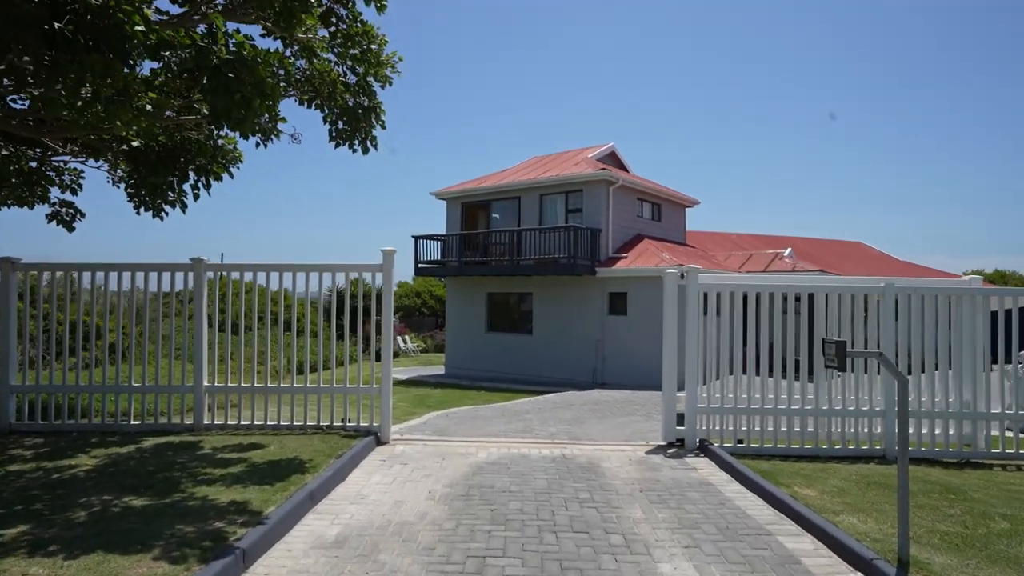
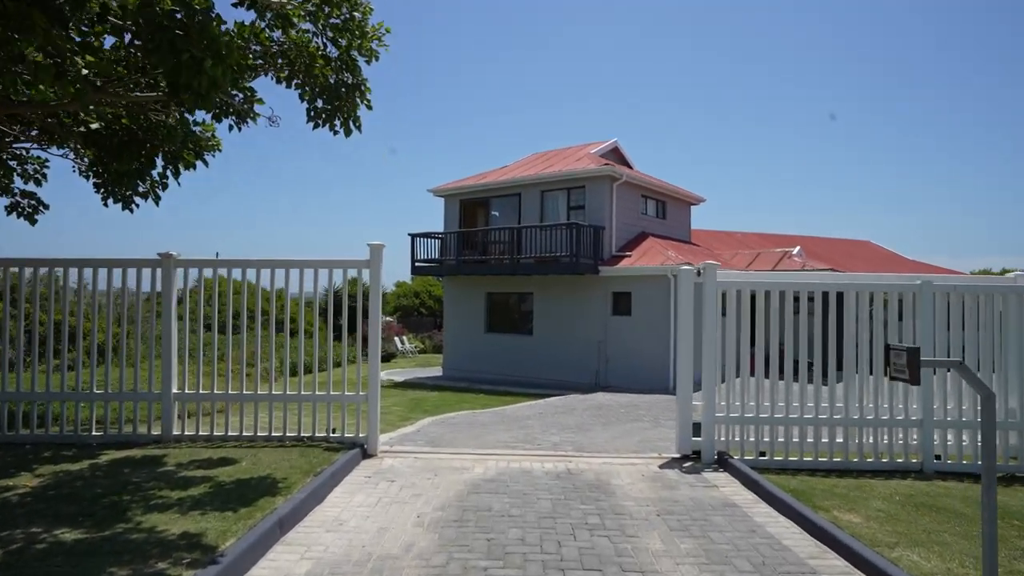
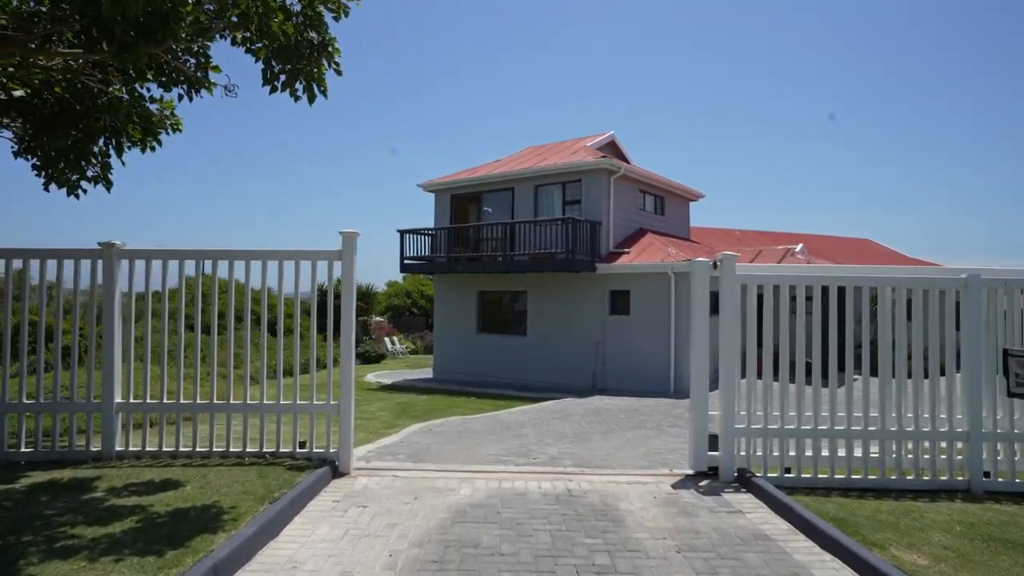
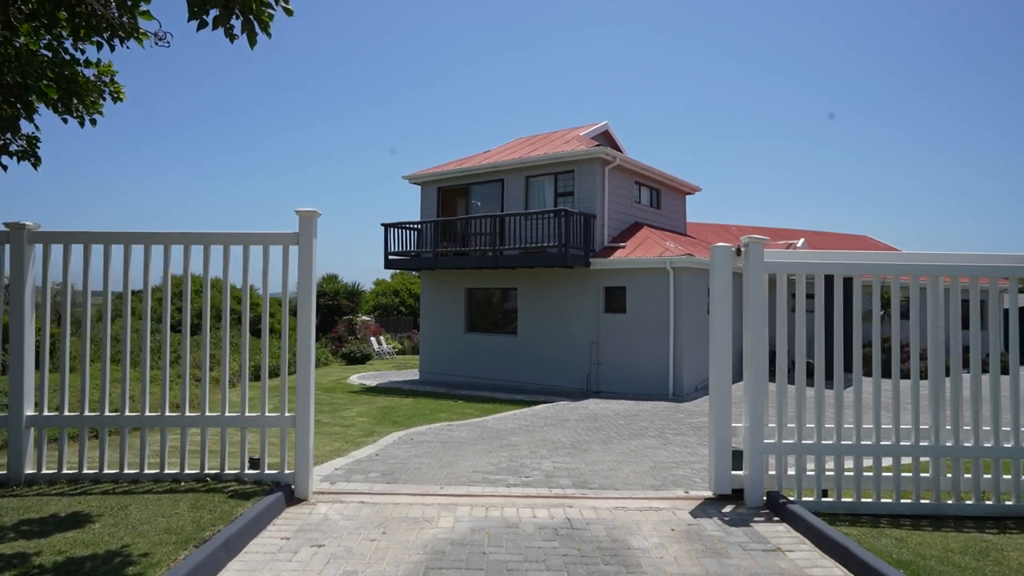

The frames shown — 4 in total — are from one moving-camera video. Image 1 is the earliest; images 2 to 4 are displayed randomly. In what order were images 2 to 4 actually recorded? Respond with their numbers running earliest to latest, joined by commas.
2, 3, 4
